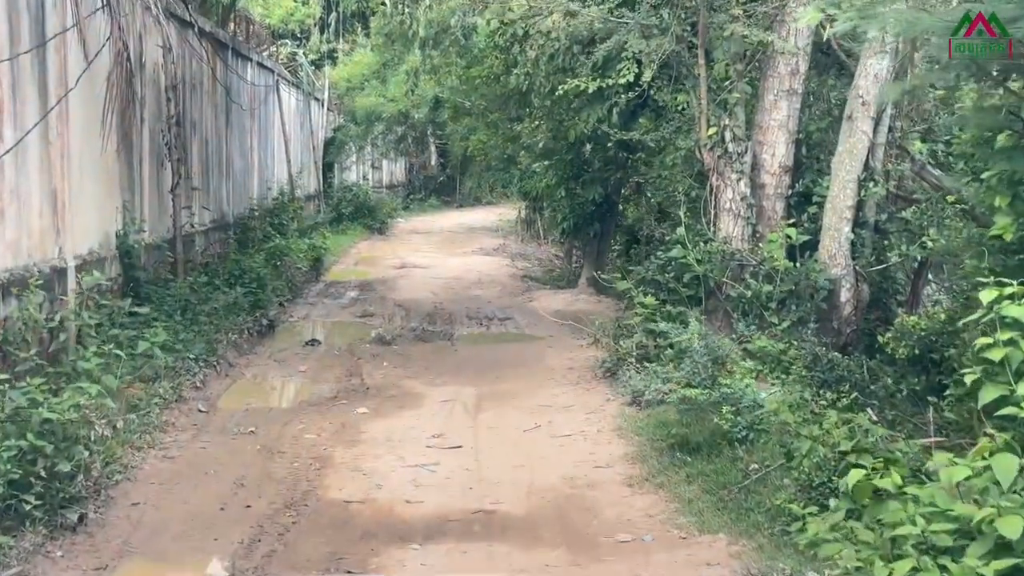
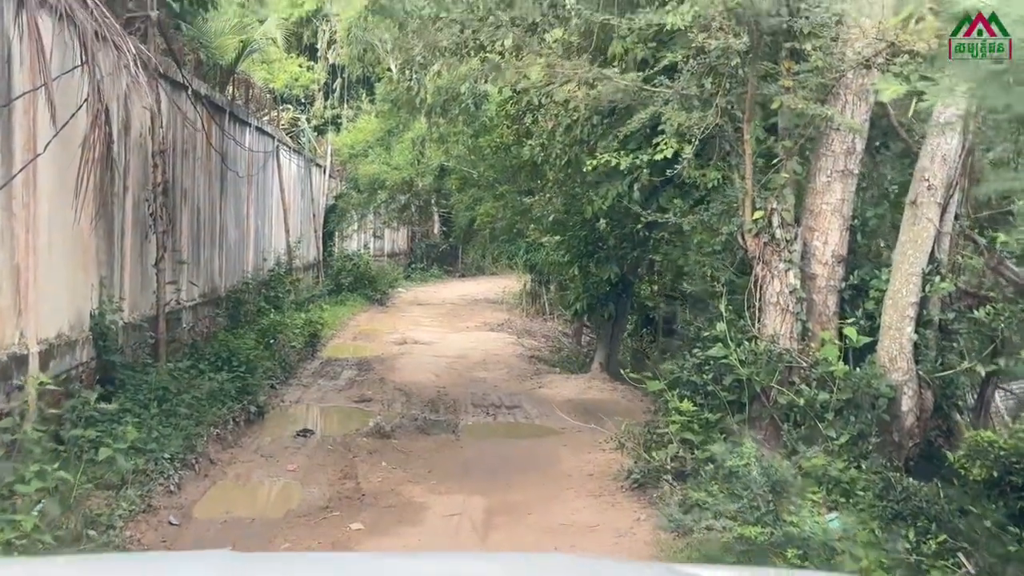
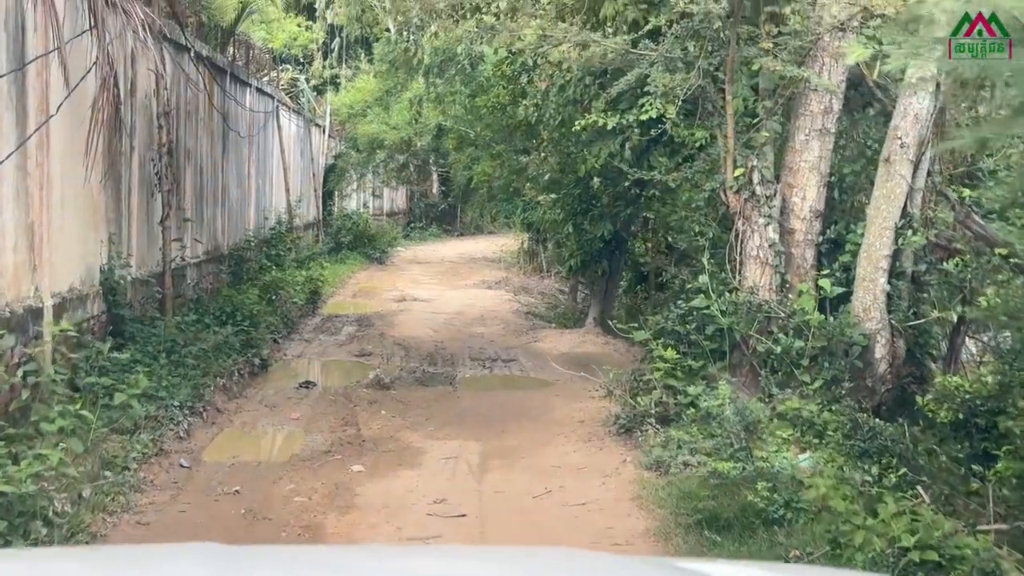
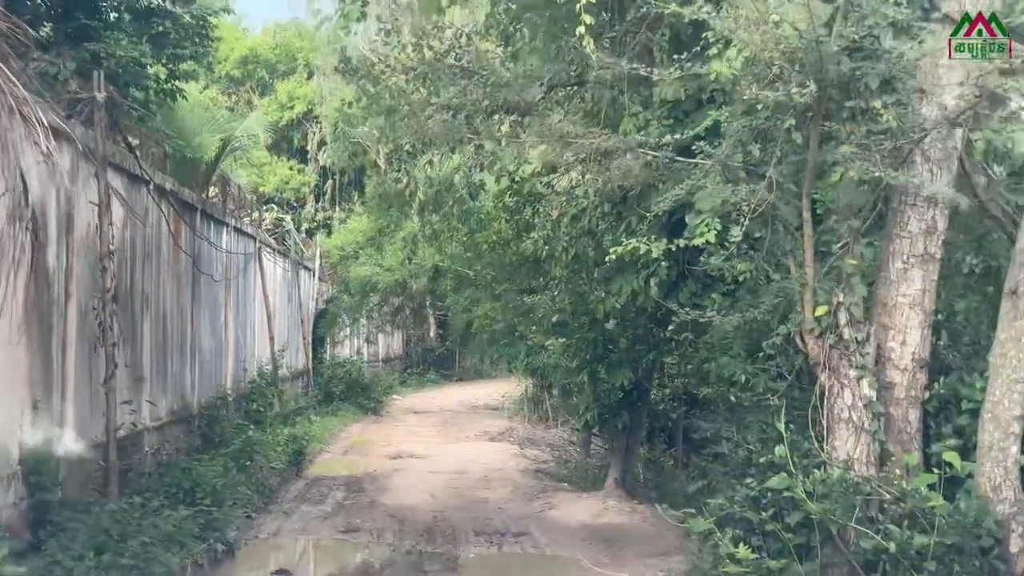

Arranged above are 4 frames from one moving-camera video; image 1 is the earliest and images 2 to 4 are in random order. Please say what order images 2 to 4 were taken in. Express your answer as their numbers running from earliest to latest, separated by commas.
3, 2, 4
